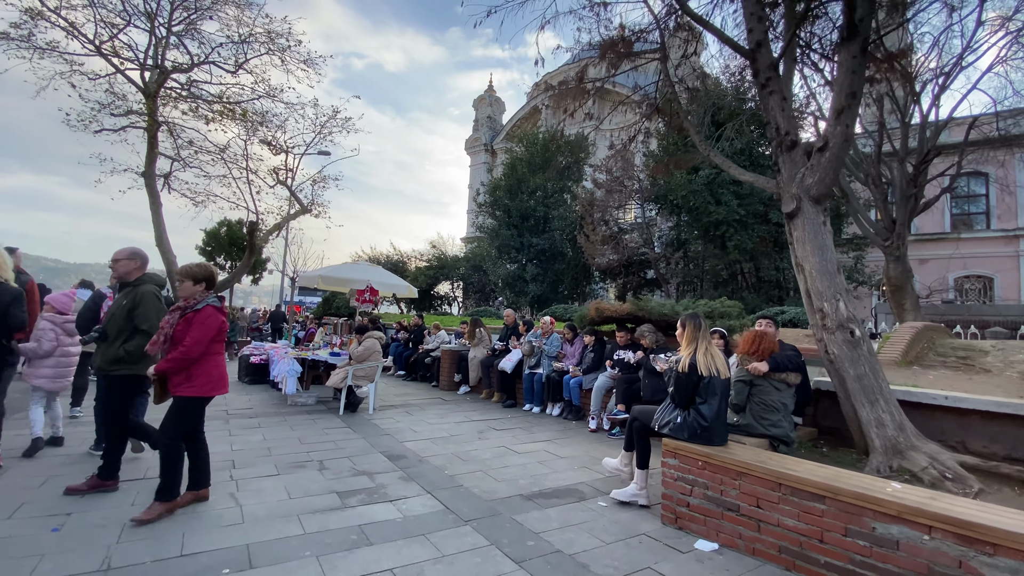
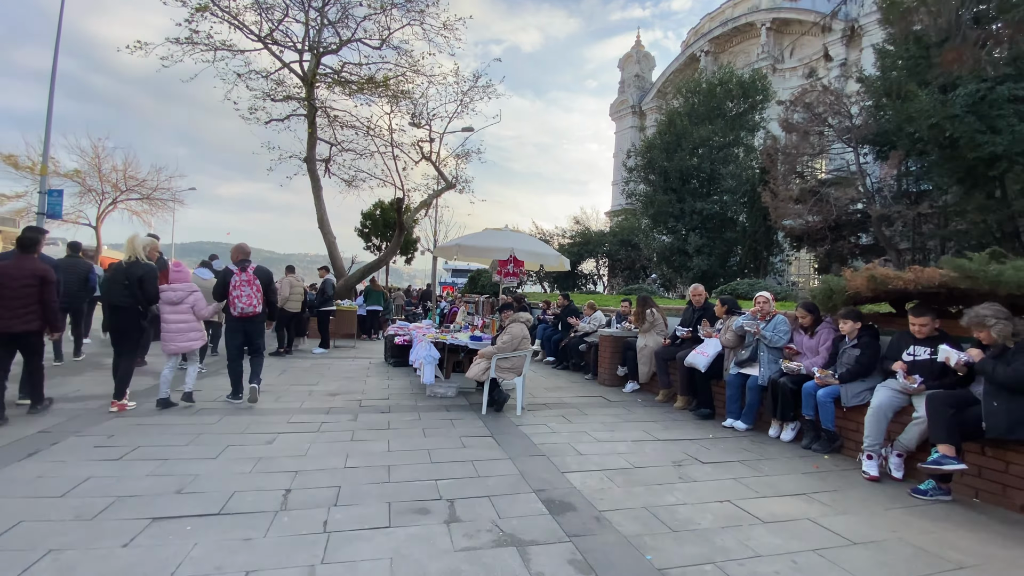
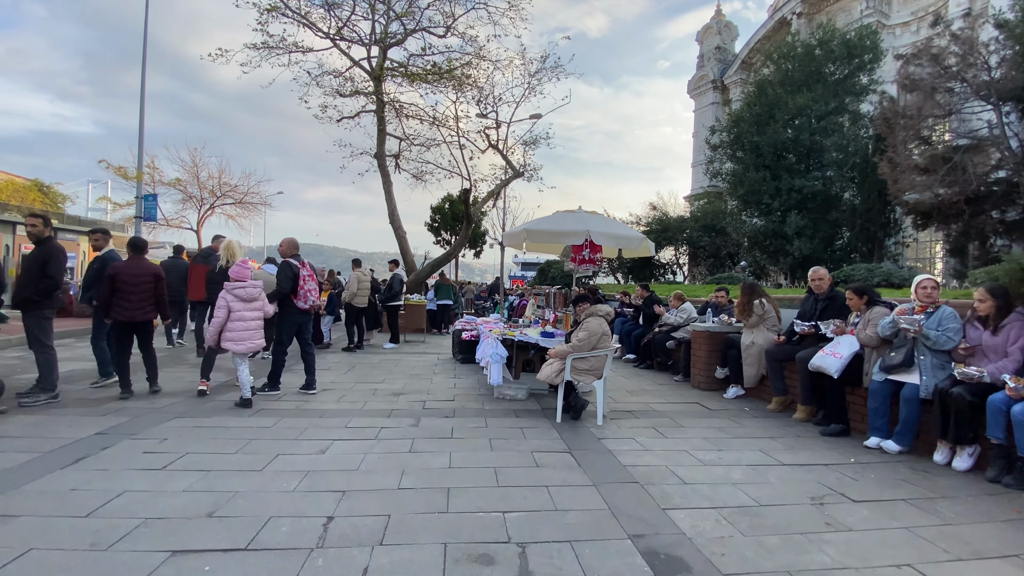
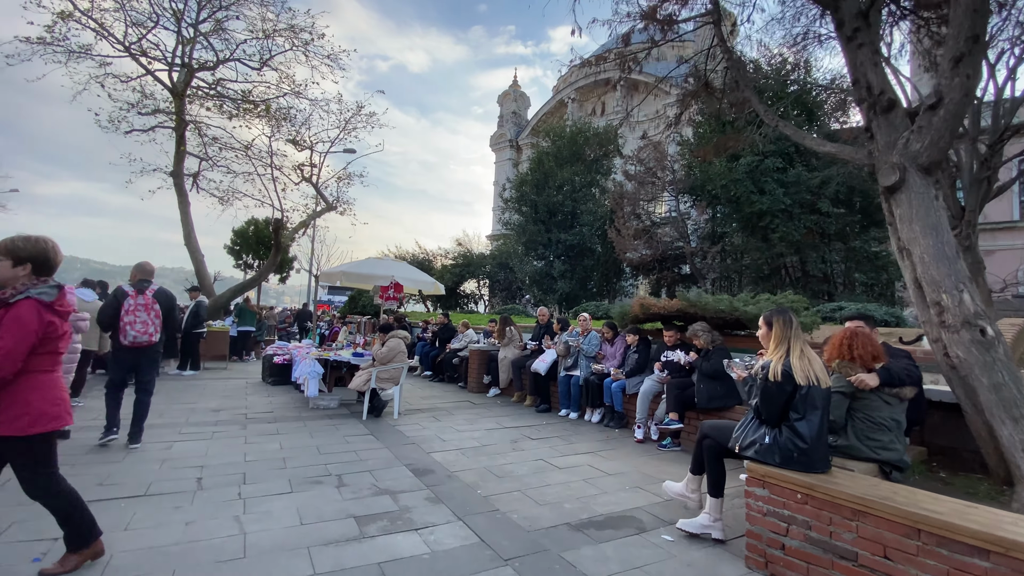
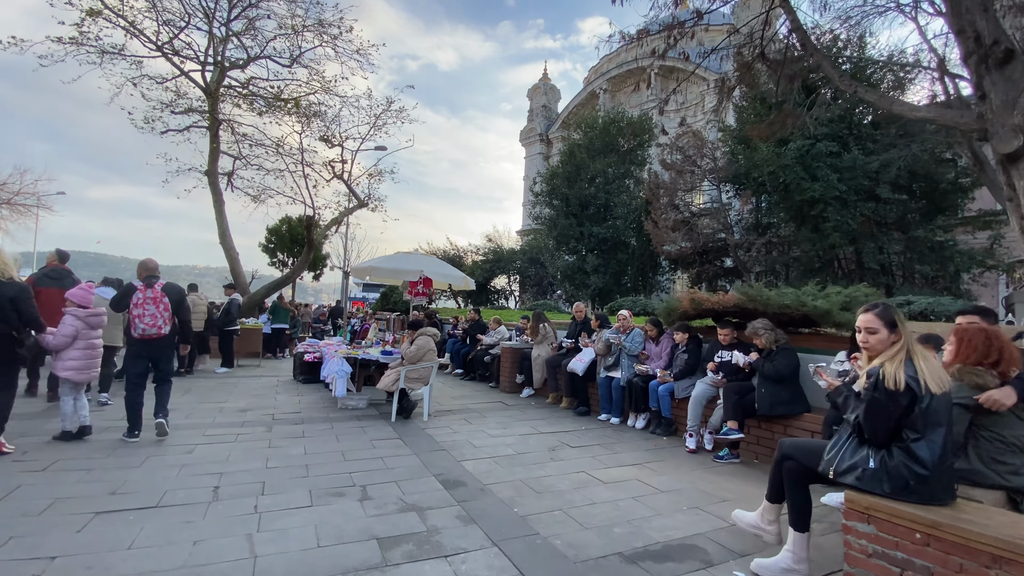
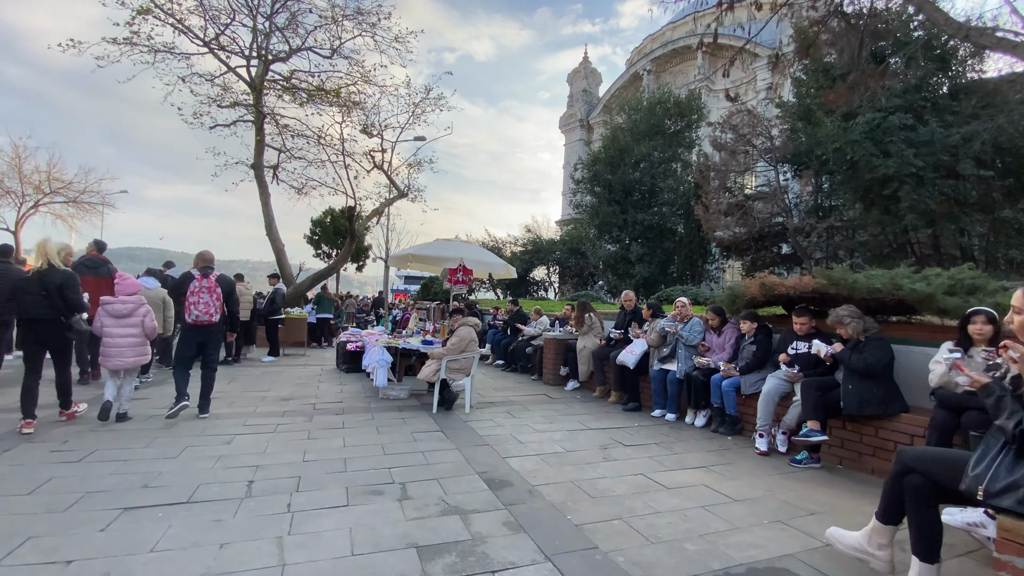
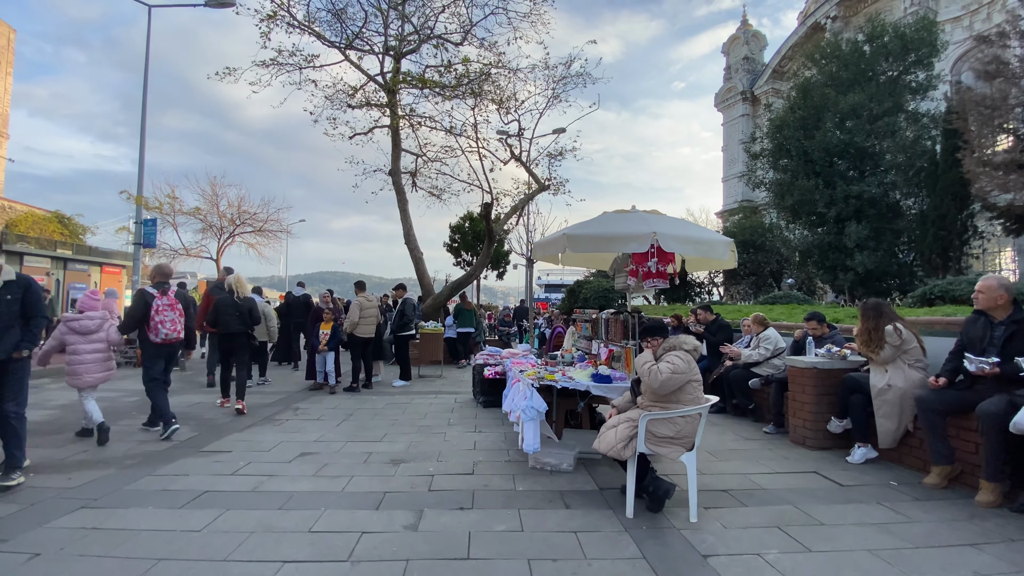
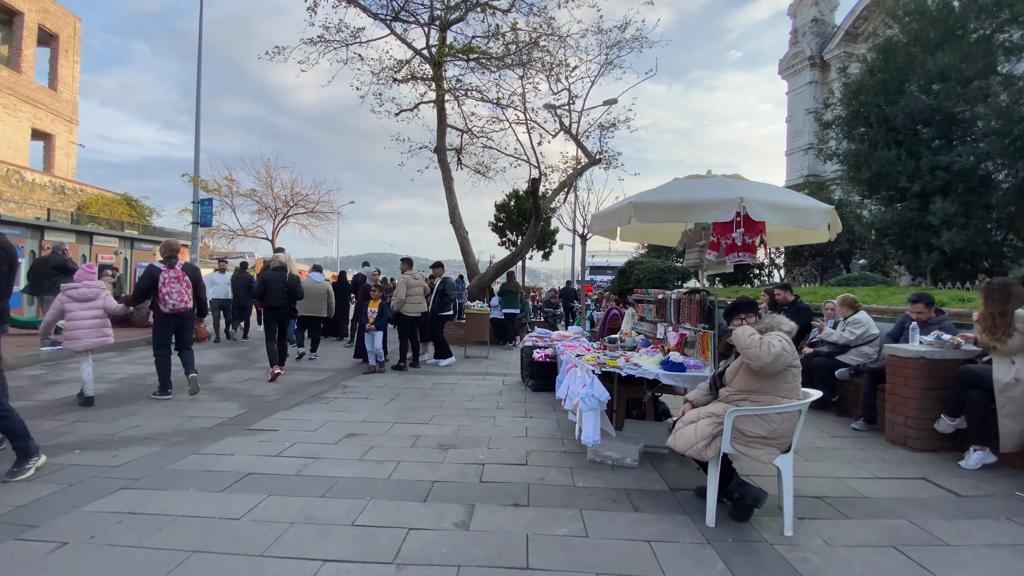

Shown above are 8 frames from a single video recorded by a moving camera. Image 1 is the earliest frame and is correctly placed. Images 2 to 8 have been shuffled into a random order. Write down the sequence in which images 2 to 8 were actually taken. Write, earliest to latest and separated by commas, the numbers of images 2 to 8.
4, 5, 6, 2, 3, 7, 8
